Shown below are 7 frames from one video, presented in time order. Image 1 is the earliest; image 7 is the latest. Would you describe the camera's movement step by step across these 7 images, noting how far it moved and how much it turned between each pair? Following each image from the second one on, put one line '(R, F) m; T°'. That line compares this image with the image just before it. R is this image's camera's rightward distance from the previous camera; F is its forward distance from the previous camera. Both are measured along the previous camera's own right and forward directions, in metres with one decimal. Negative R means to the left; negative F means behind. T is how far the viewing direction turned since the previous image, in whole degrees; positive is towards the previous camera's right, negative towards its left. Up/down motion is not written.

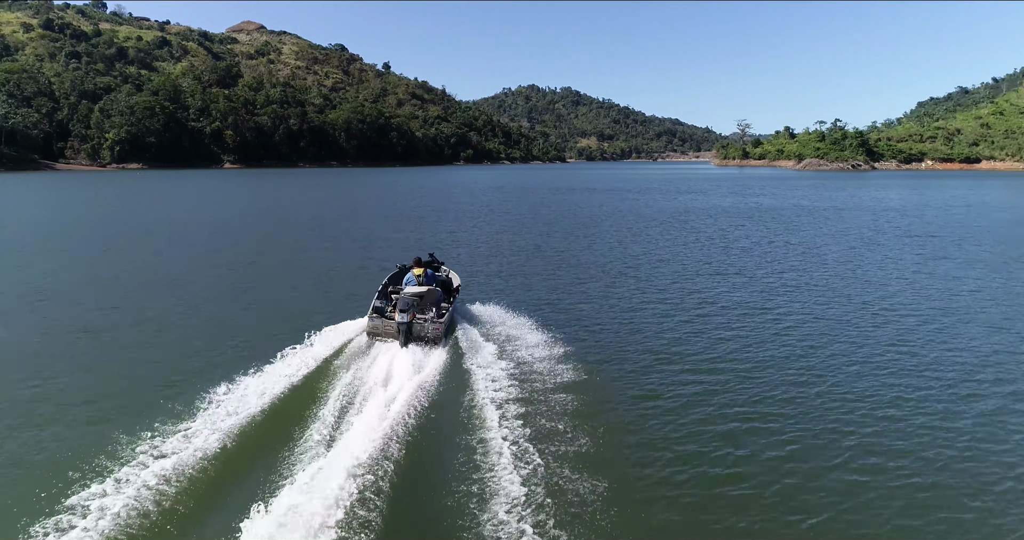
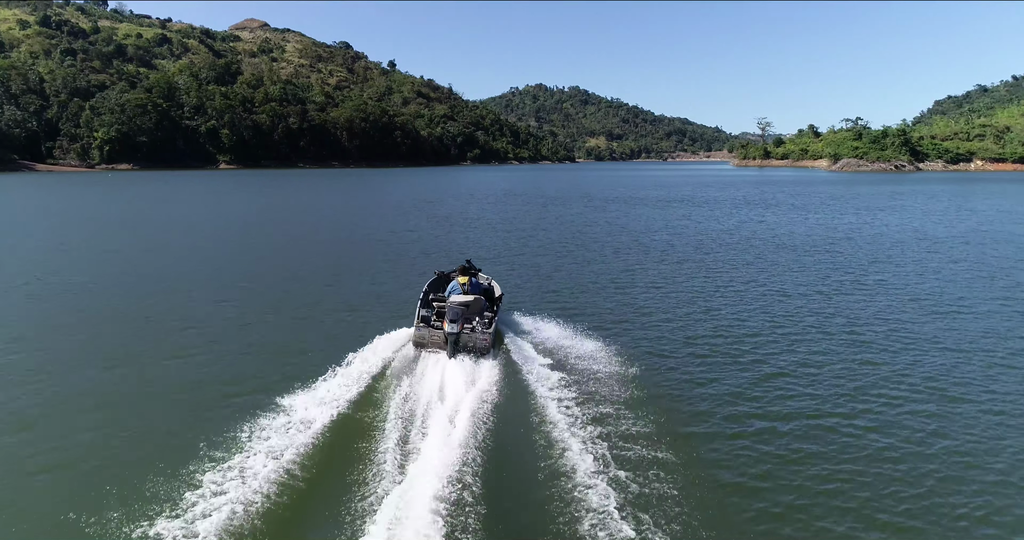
(-0.2, +3.5) m; -1°
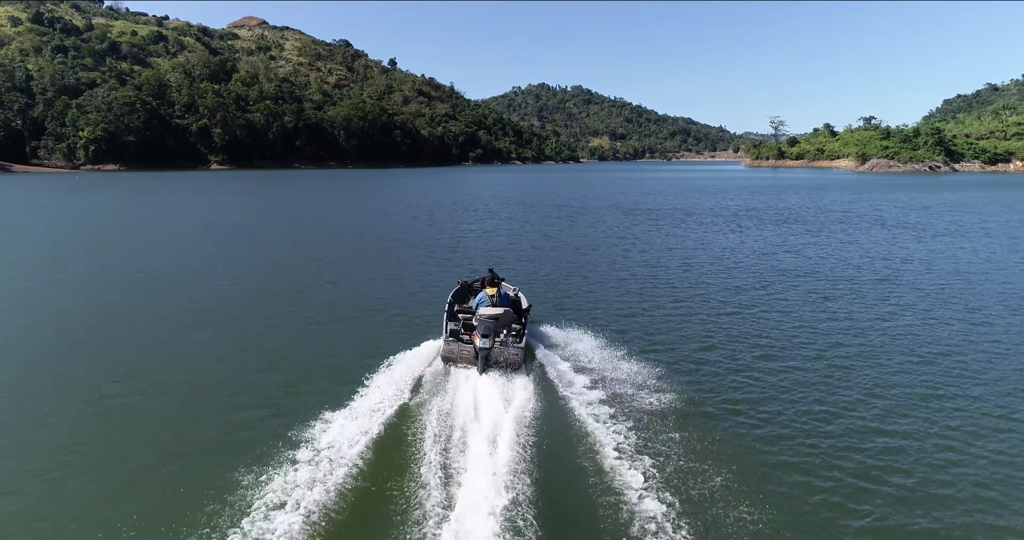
(-0.2, +2.7) m; 0°
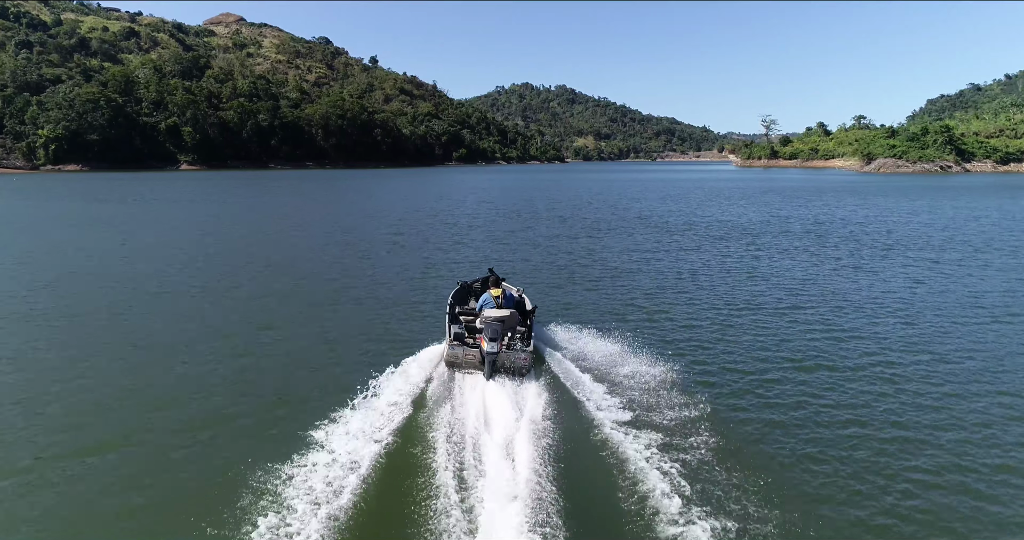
(-0.1, +2.5) m; +1°
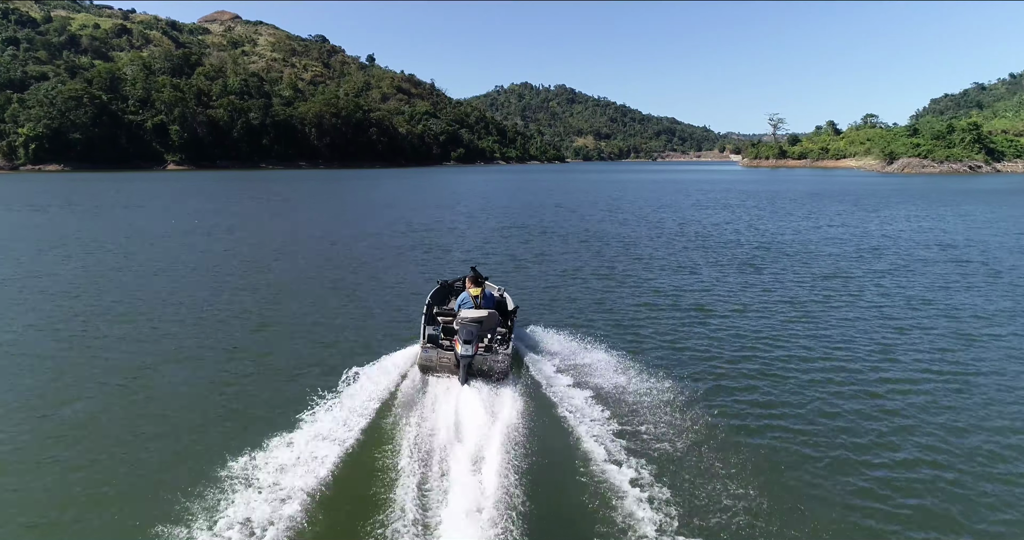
(0.0, +2.2) m; 0°
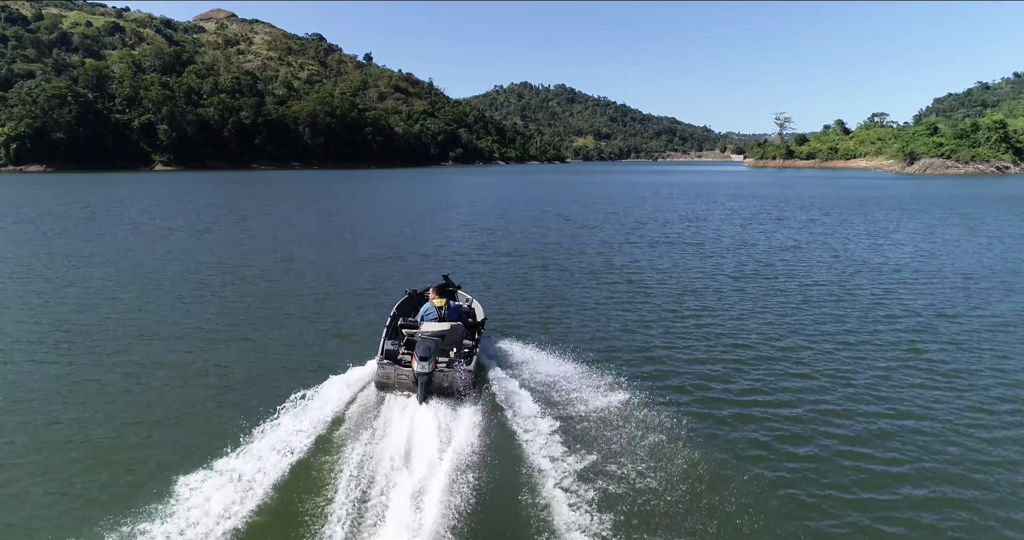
(0.0, +1.9) m; 0°
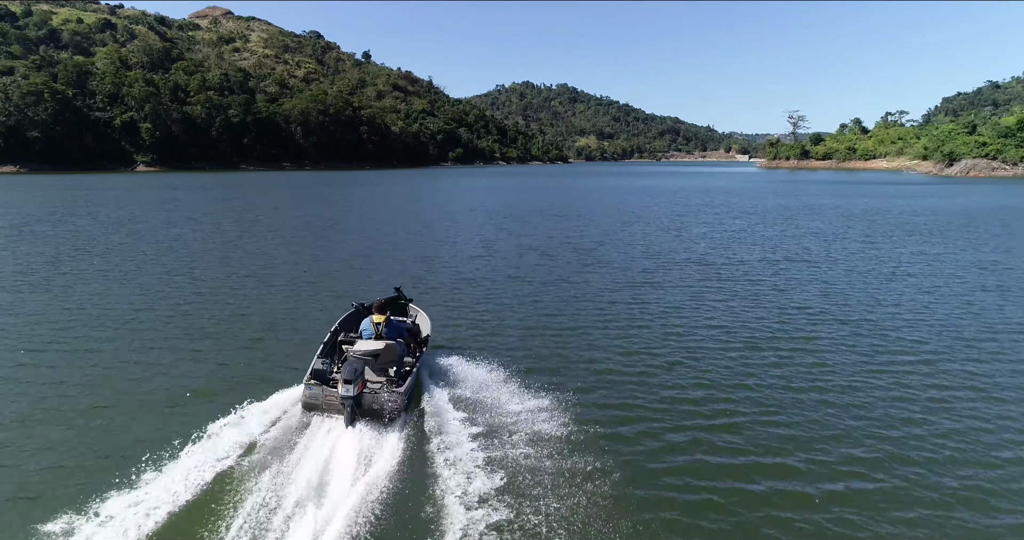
(+0.1, +3.0) m; 0°
